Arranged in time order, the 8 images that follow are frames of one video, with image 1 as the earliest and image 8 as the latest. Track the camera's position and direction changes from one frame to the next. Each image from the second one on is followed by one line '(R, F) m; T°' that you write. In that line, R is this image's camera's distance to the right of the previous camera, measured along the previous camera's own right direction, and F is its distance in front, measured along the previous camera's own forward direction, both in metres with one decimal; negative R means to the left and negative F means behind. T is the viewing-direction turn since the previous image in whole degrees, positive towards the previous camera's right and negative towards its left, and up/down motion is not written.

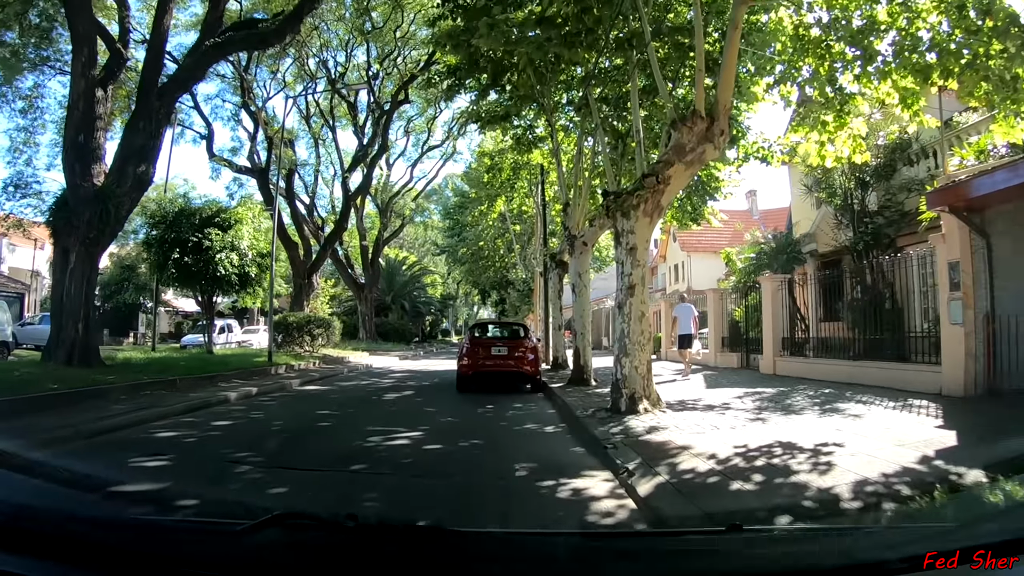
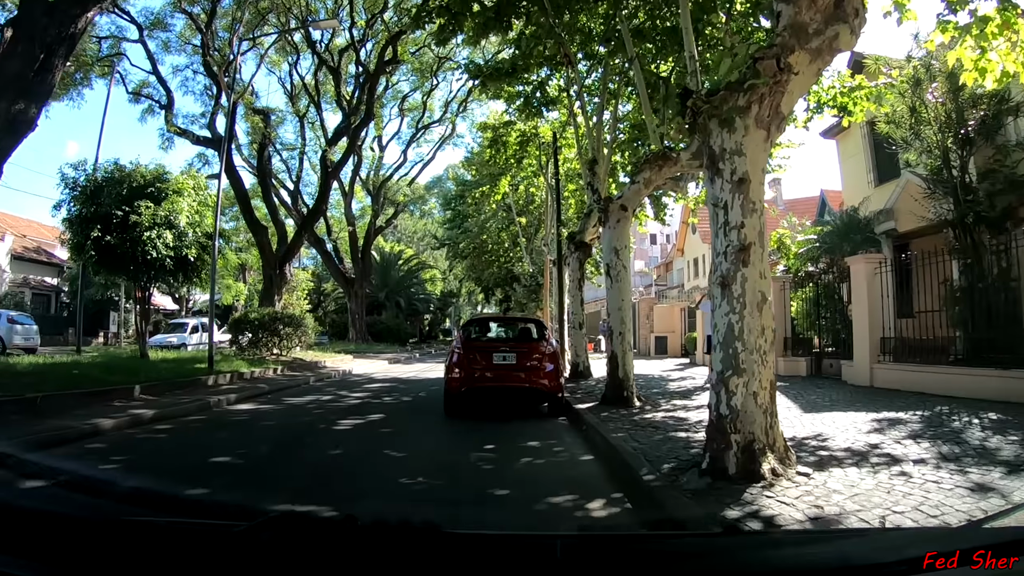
(-0.1, +3.9) m; 0°
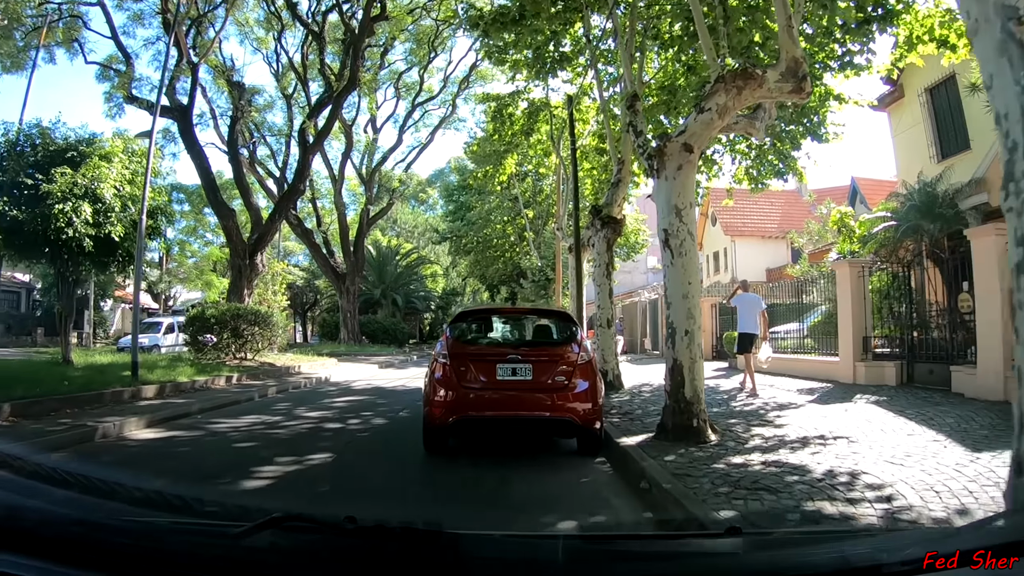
(-0.1, +2.9) m; 0°
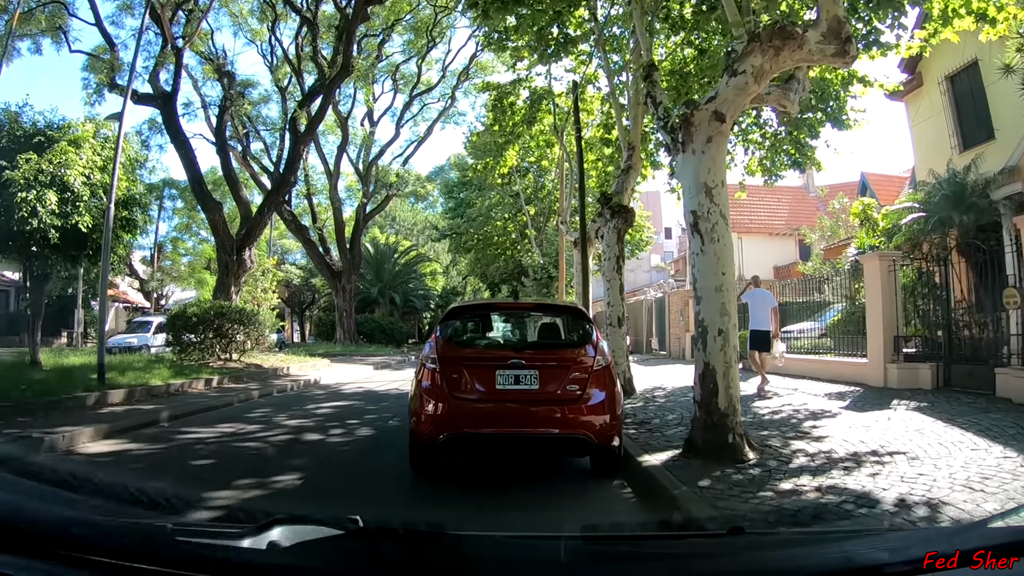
(0.0, +0.9) m; 0°
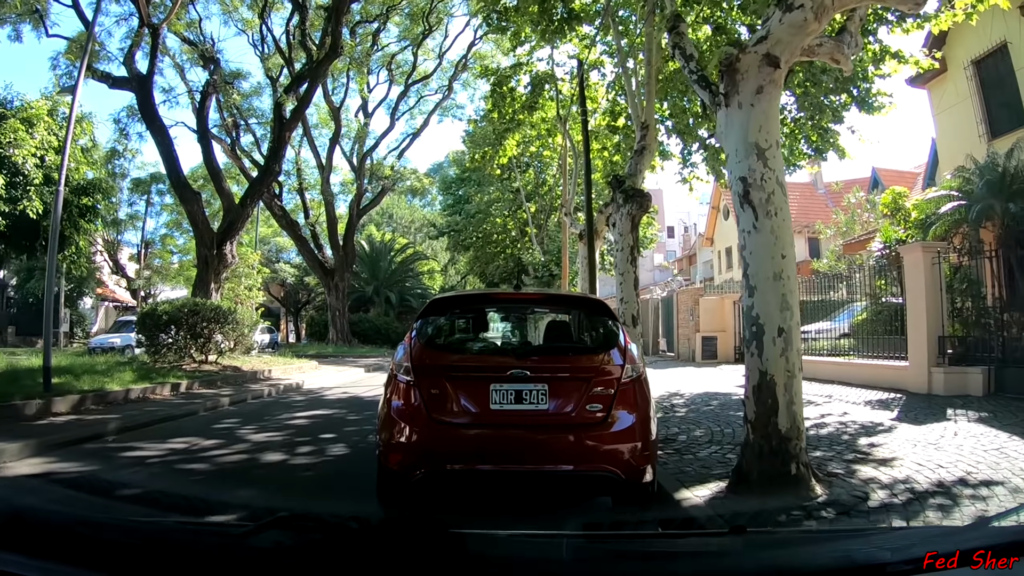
(0.0, +1.1) m; 0°
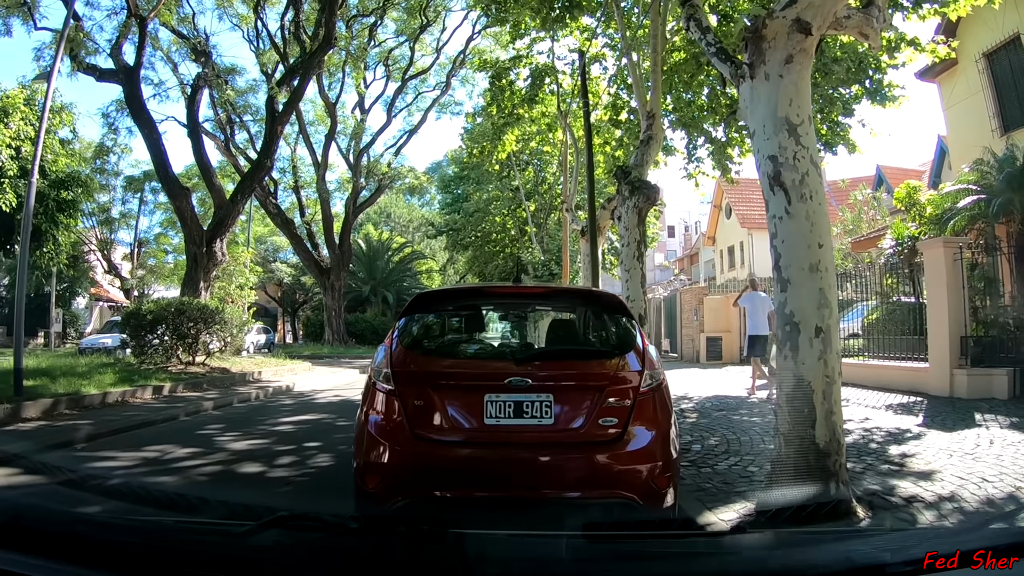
(0.0, +0.5) m; 0°
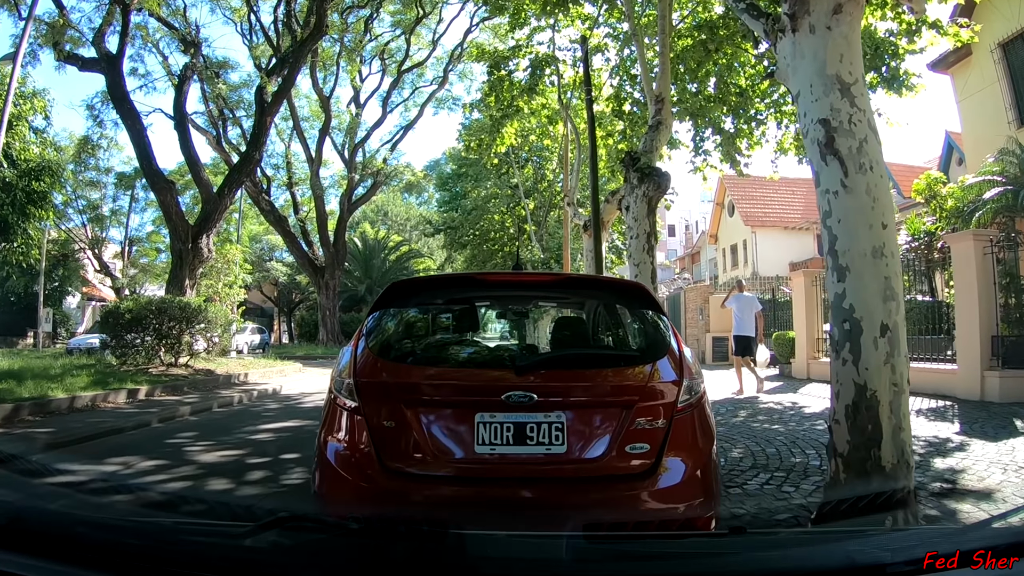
(0.0, +0.6) m; 0°
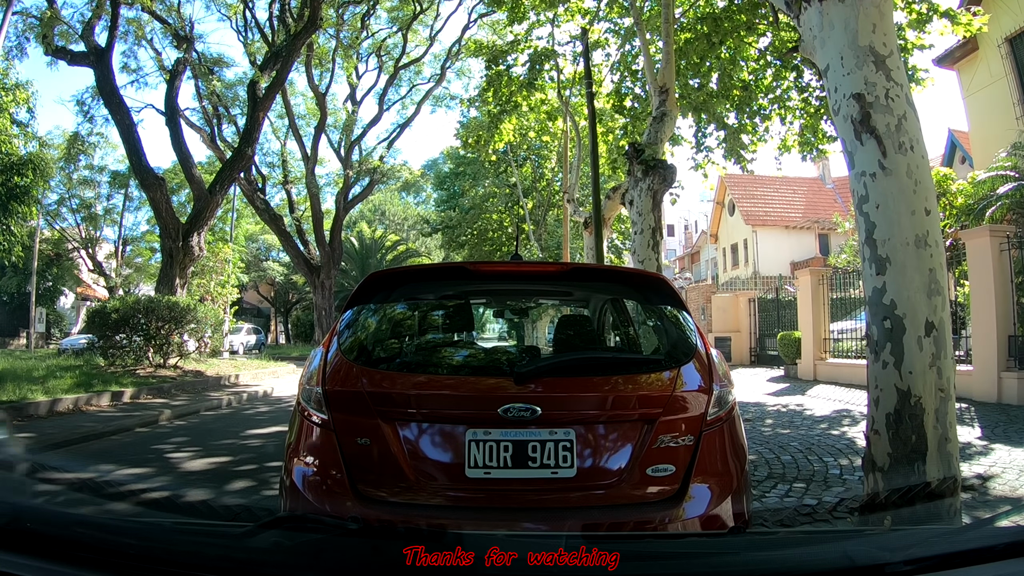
(0.0, +0.3) m; 0°
